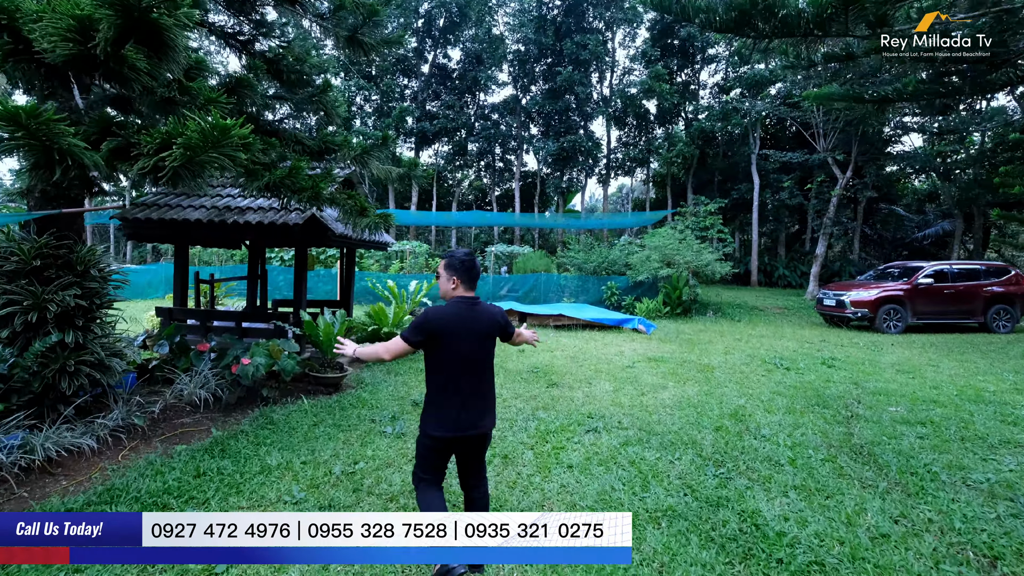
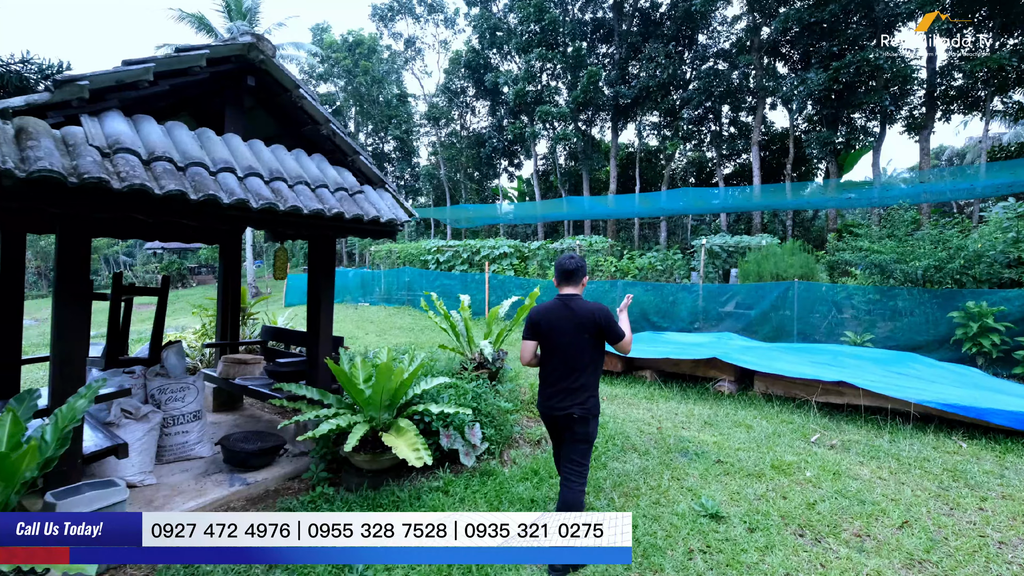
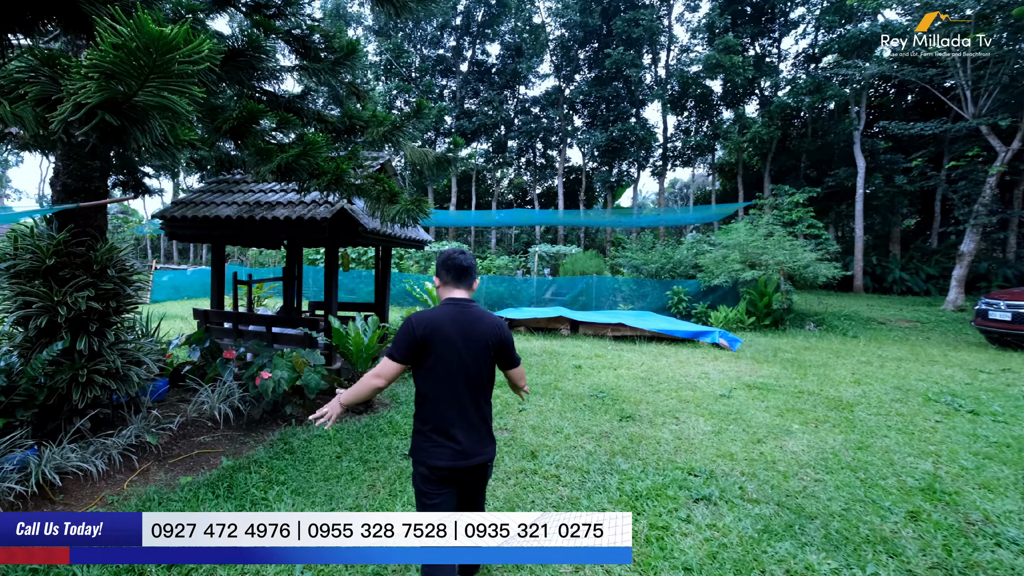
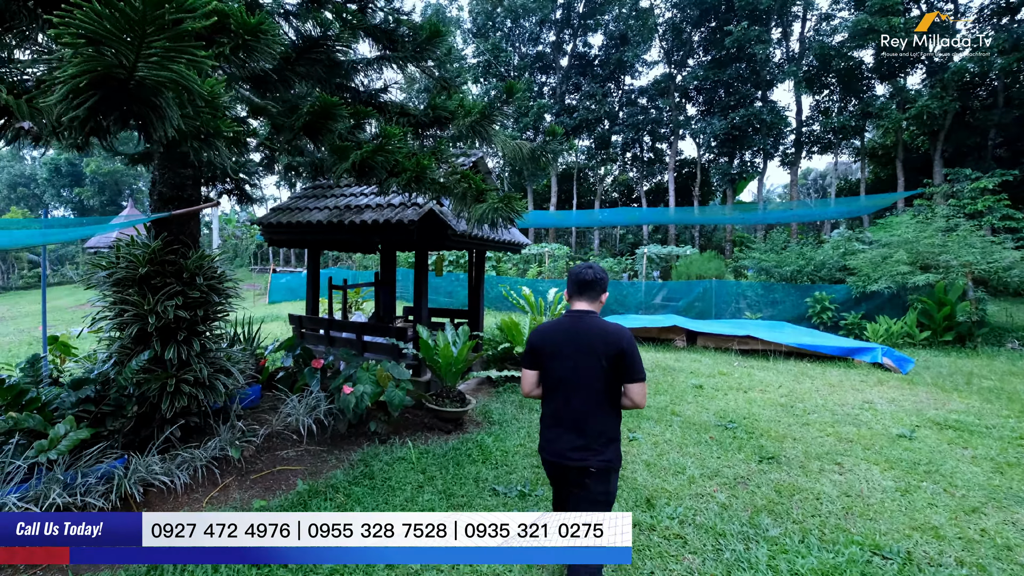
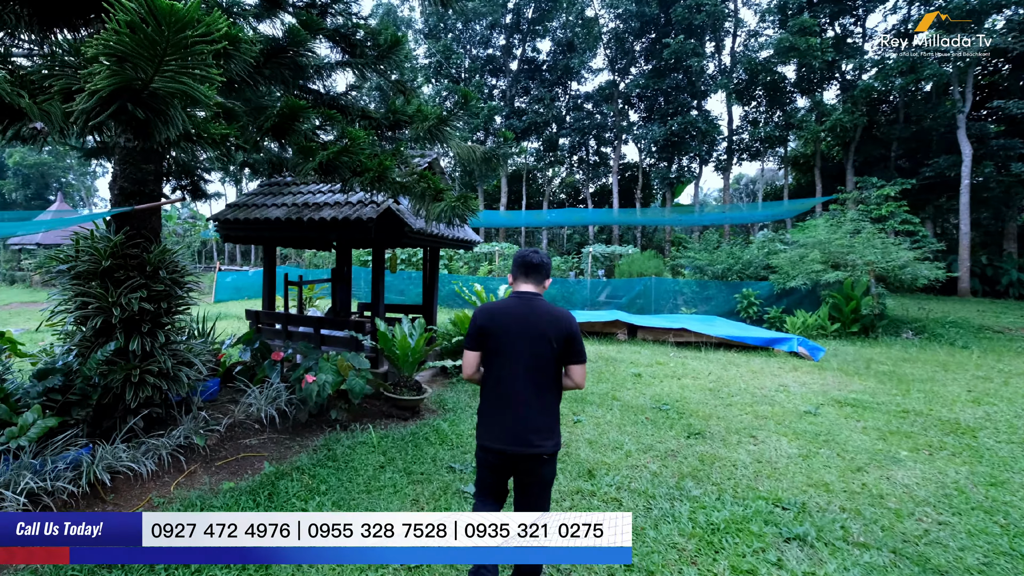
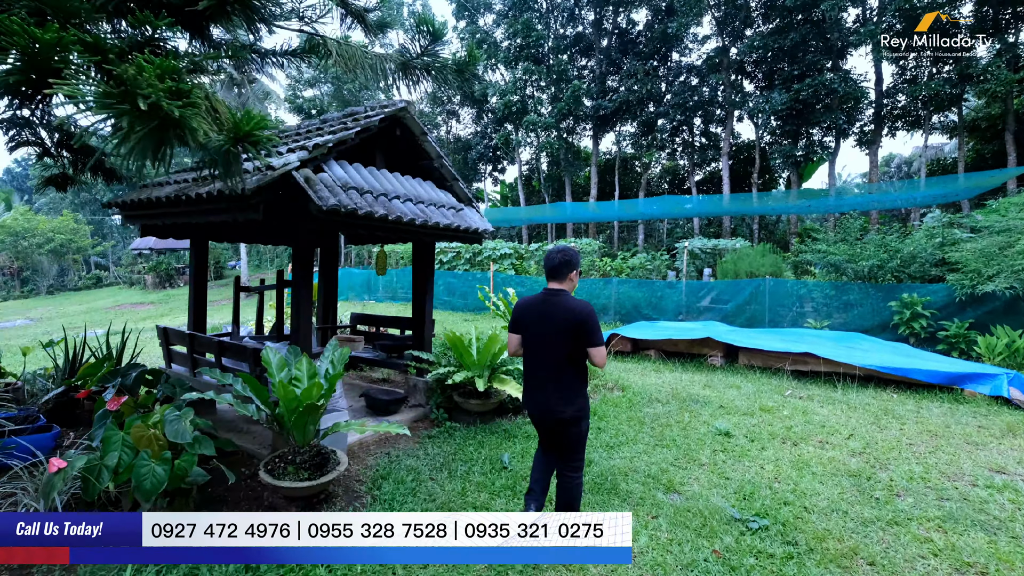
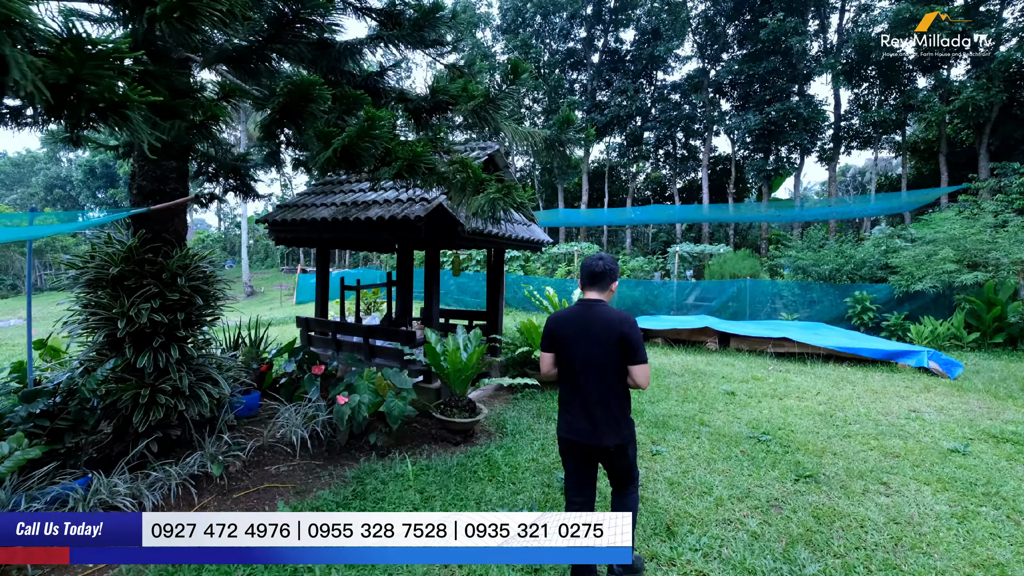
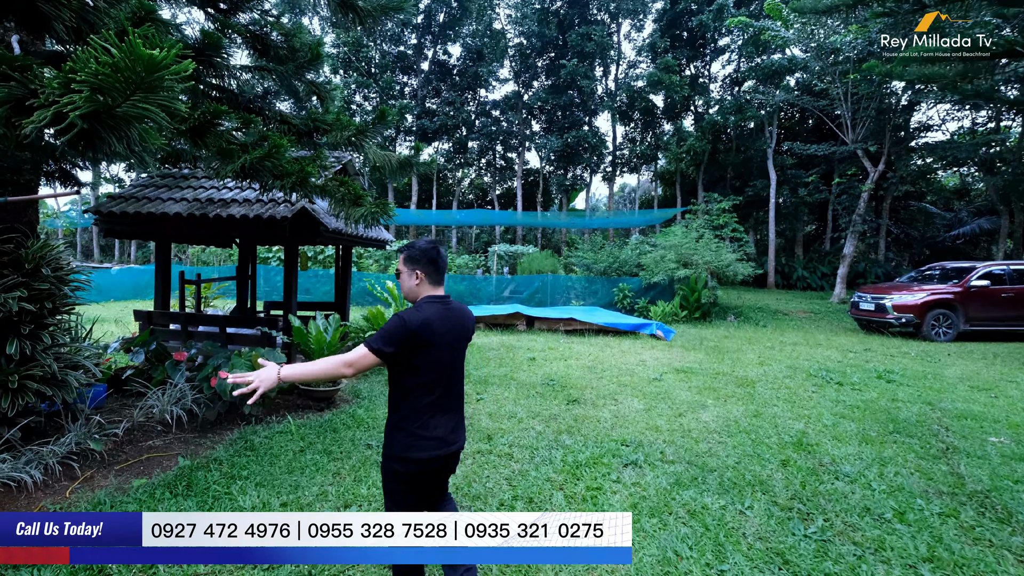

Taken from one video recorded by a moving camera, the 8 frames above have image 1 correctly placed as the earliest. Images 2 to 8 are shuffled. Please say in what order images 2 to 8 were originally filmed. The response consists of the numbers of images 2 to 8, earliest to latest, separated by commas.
8, 3, 5, 4, 7, 6, 2
